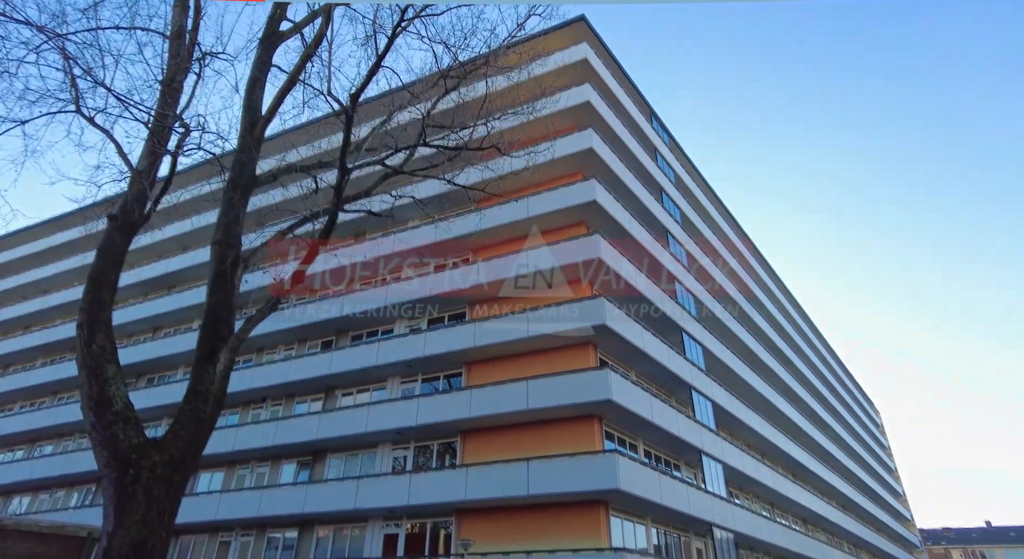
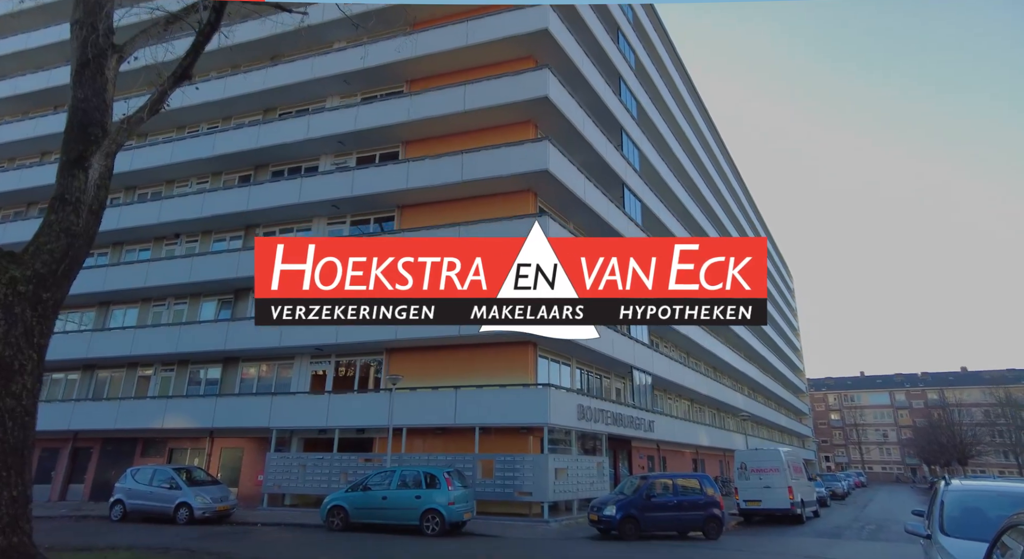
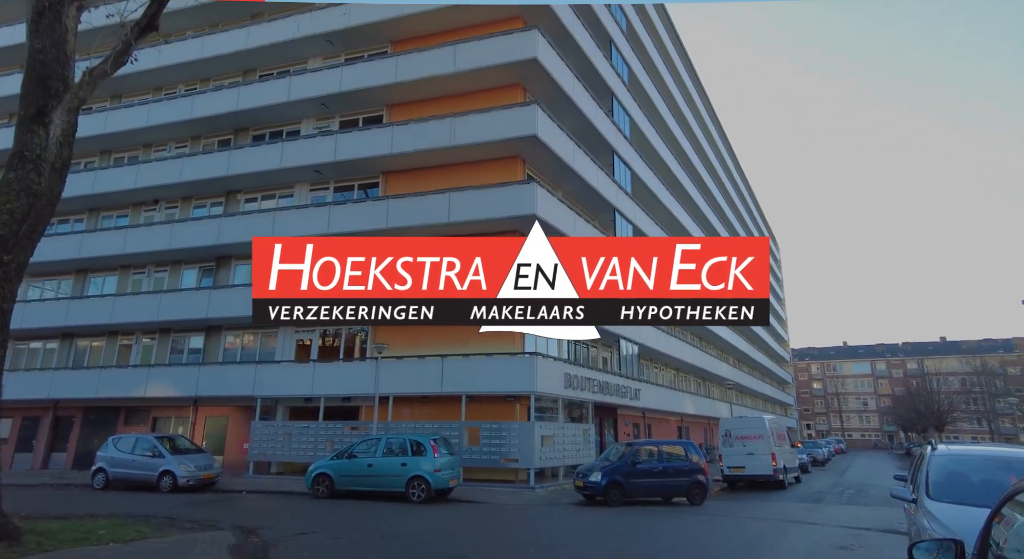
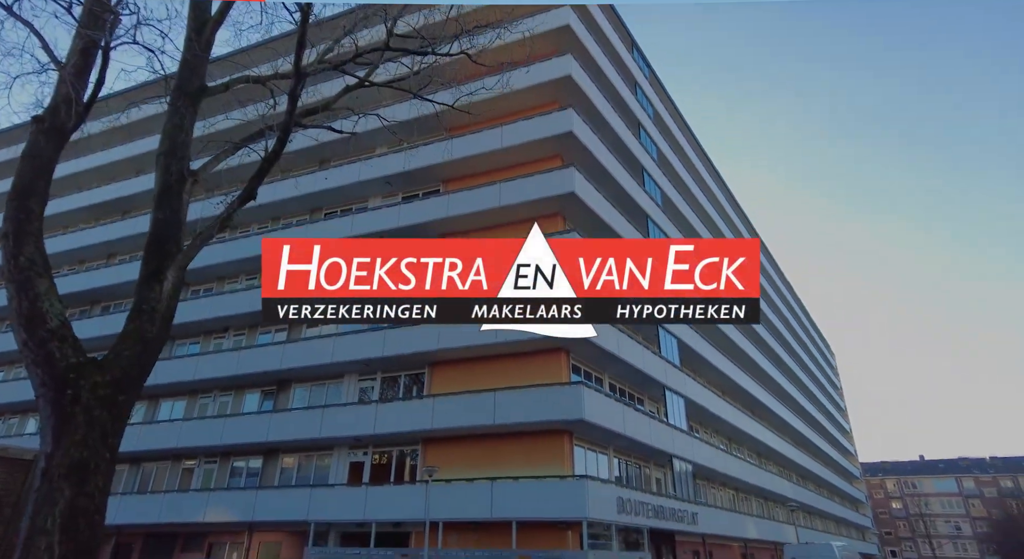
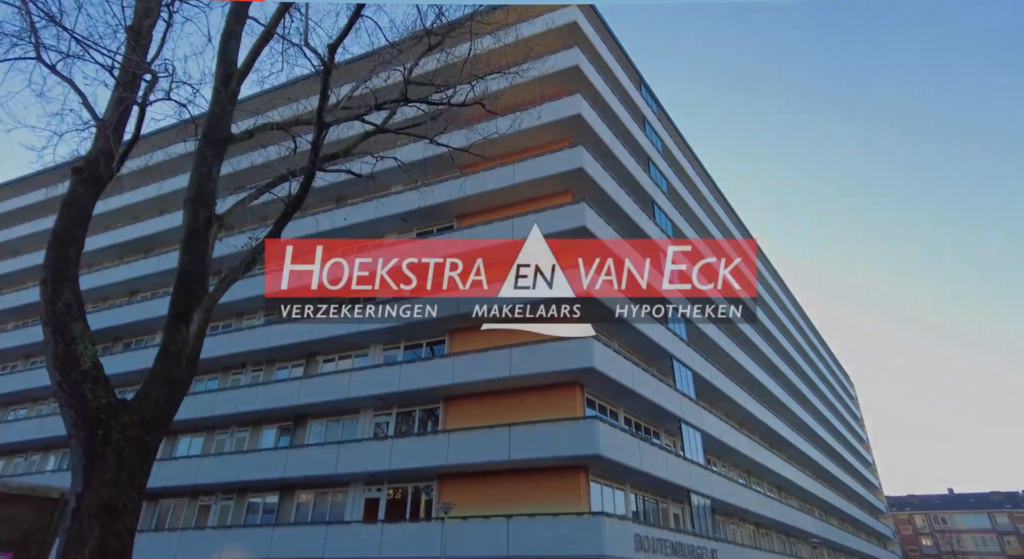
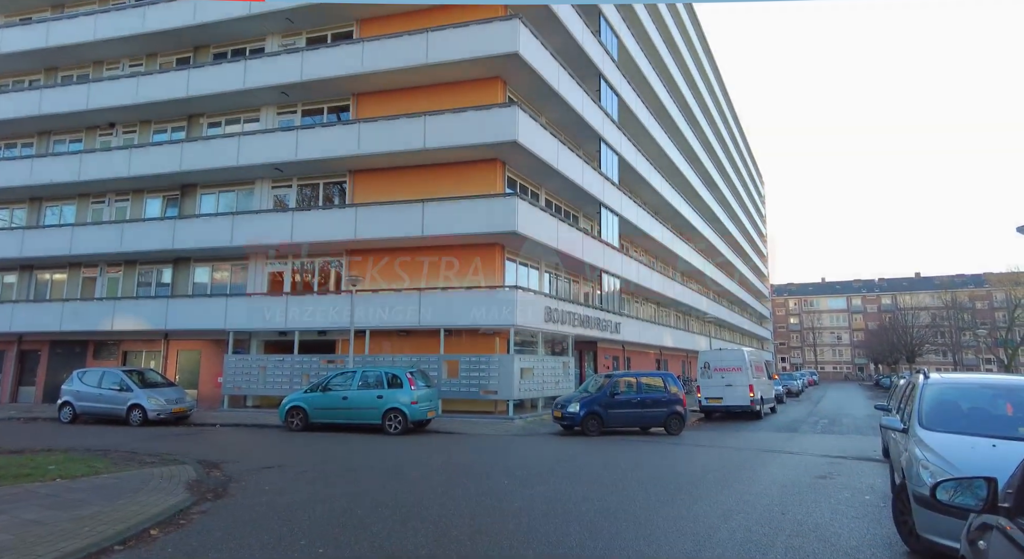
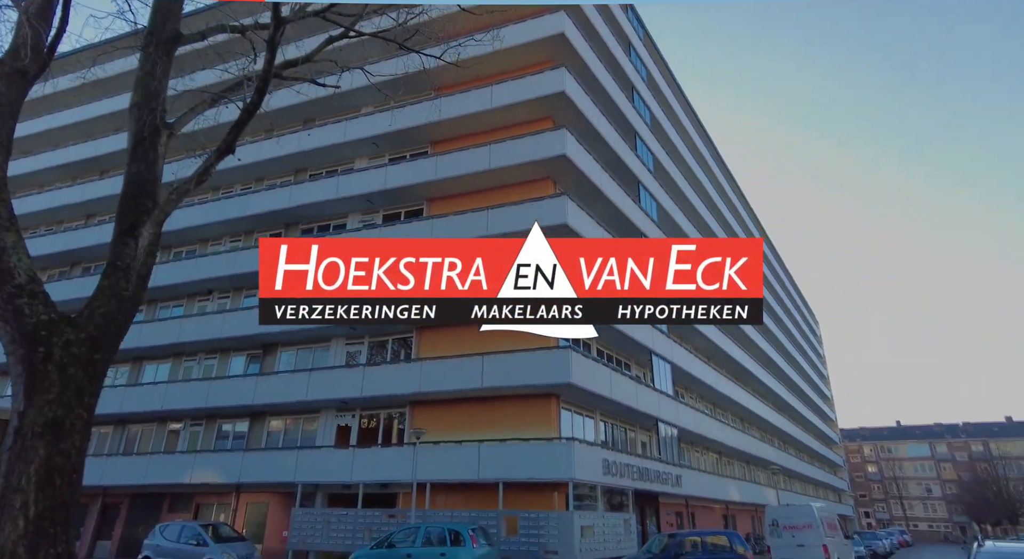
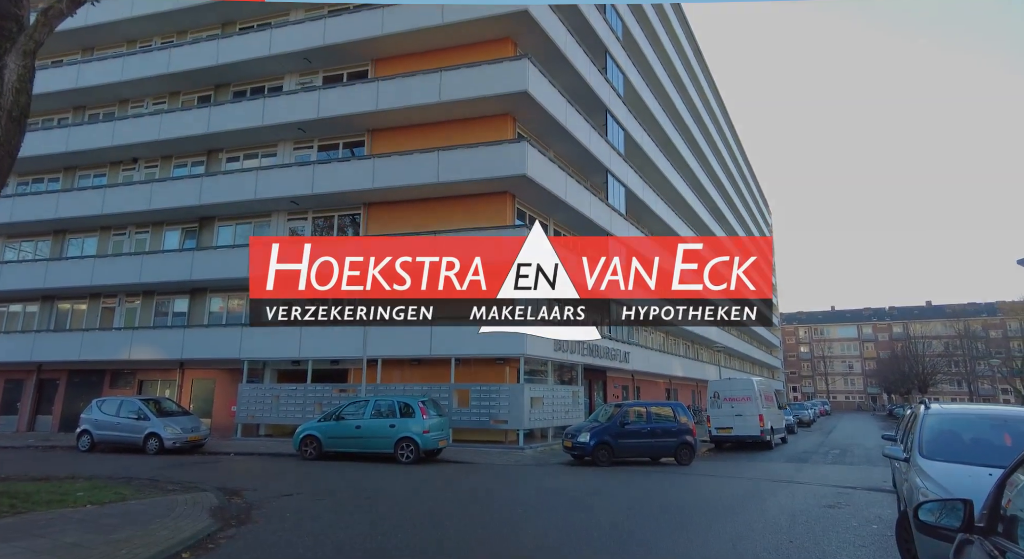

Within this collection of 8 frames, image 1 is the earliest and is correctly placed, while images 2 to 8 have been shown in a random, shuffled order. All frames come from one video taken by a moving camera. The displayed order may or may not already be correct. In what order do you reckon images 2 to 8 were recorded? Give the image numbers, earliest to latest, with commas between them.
5, 4, 7, 2, 3, 8, 6
